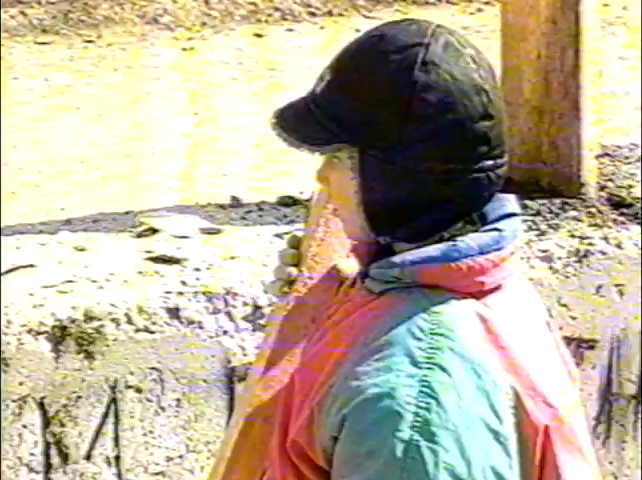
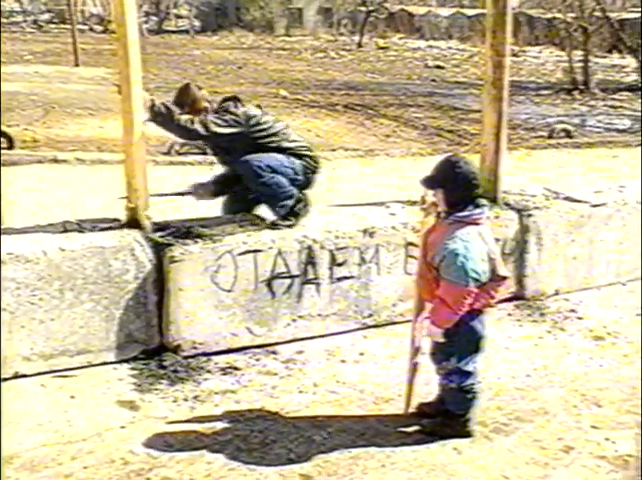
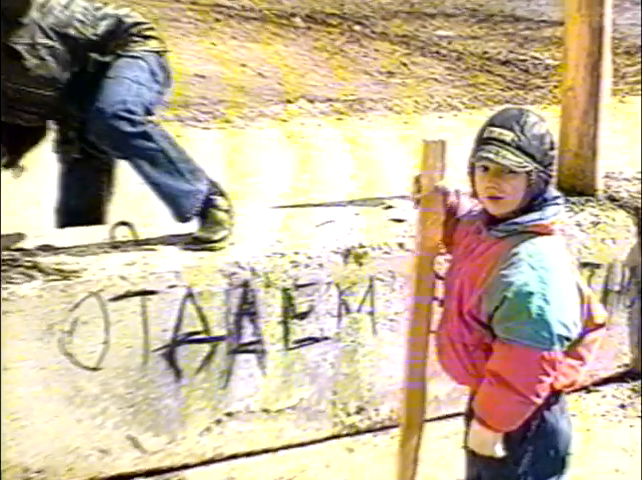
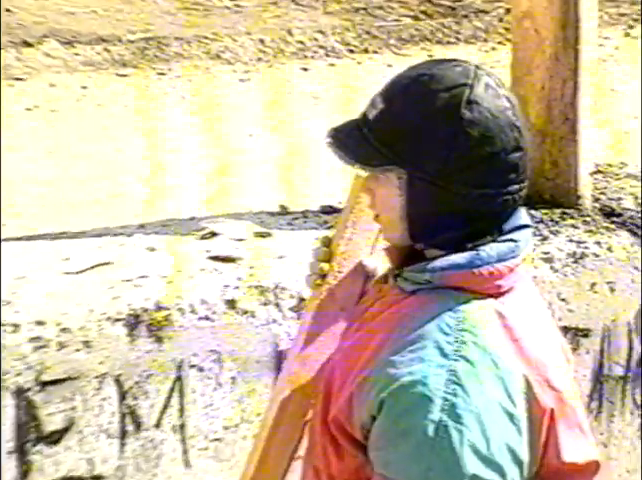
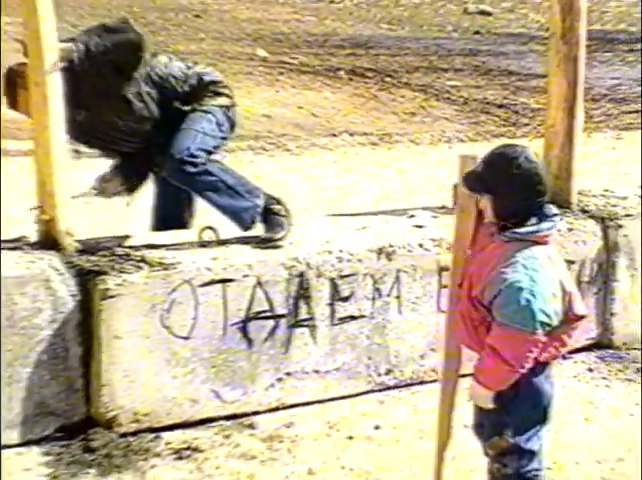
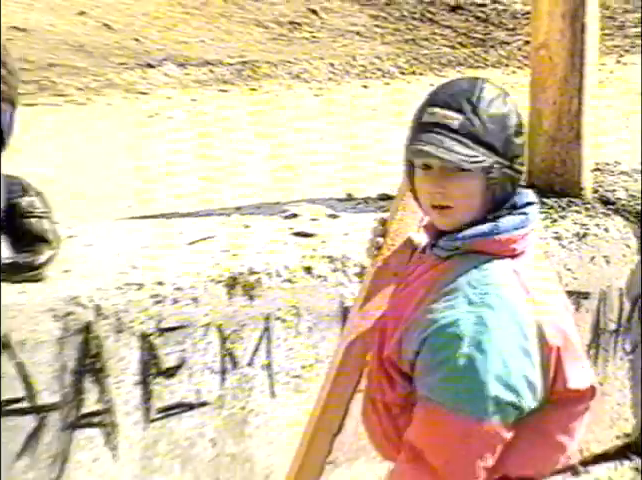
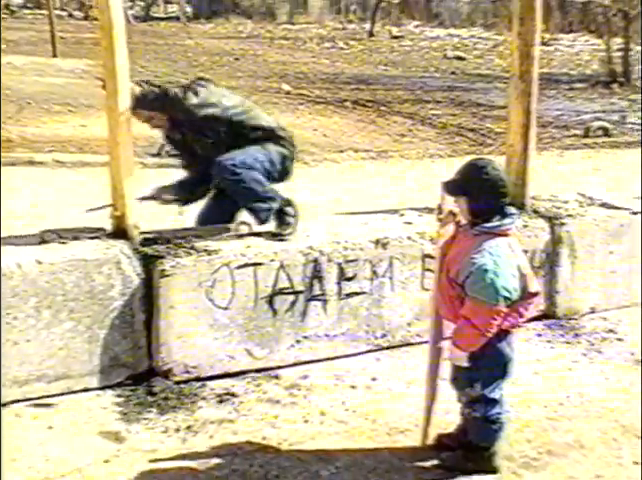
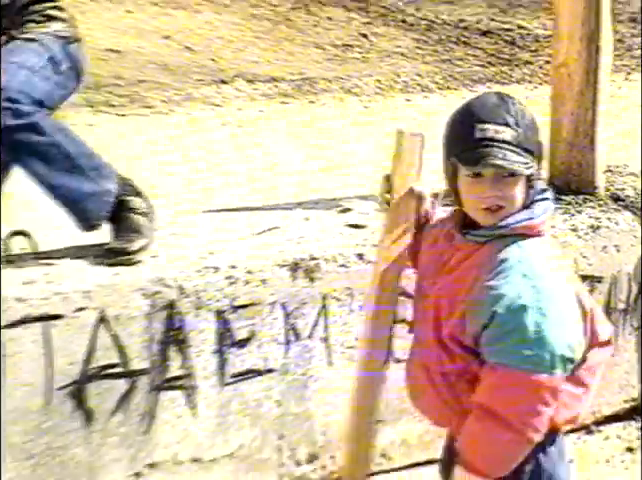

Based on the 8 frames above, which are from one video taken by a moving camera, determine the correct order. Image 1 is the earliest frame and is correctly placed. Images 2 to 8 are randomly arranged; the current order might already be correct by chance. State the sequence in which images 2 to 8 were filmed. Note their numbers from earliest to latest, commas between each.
4, 6, 8, 3, 5, 7, 2
